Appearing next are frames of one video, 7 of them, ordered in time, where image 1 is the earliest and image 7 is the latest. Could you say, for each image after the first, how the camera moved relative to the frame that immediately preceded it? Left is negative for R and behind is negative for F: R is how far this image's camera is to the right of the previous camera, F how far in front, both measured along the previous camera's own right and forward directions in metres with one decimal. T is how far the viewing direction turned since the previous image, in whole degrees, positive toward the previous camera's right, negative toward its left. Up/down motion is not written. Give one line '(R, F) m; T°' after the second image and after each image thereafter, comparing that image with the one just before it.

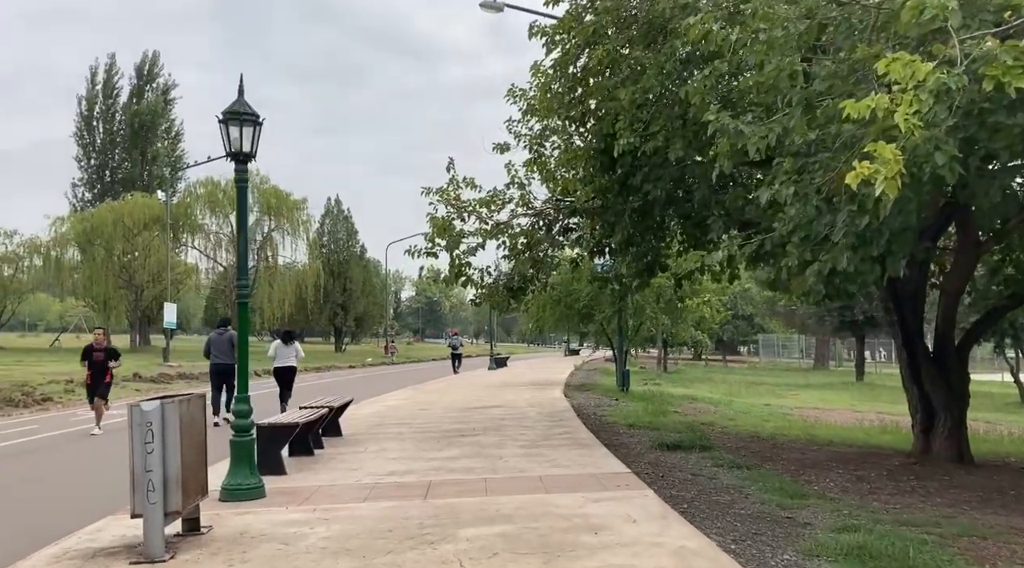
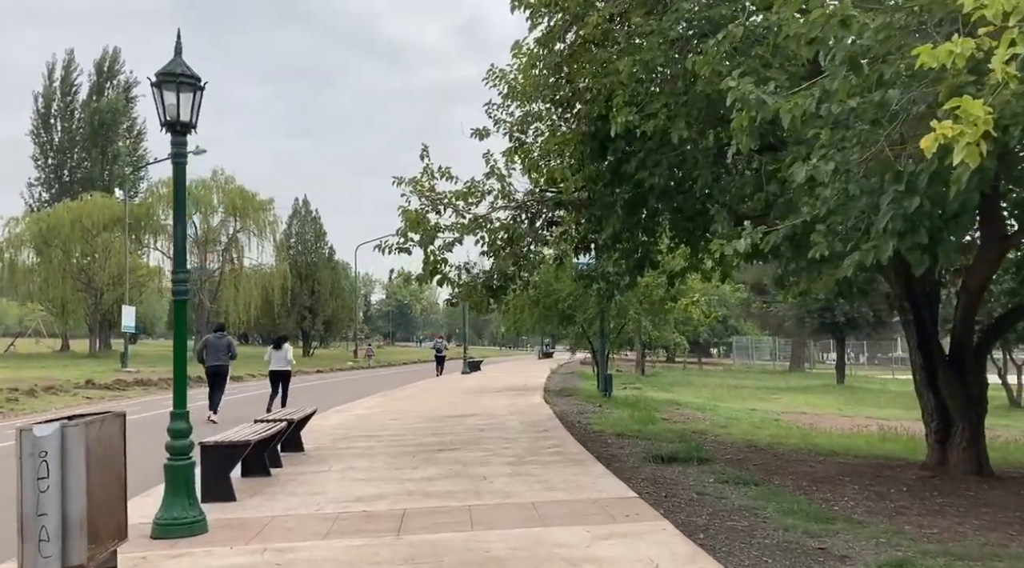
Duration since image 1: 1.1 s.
(-0.1, +1.1) m; +2°
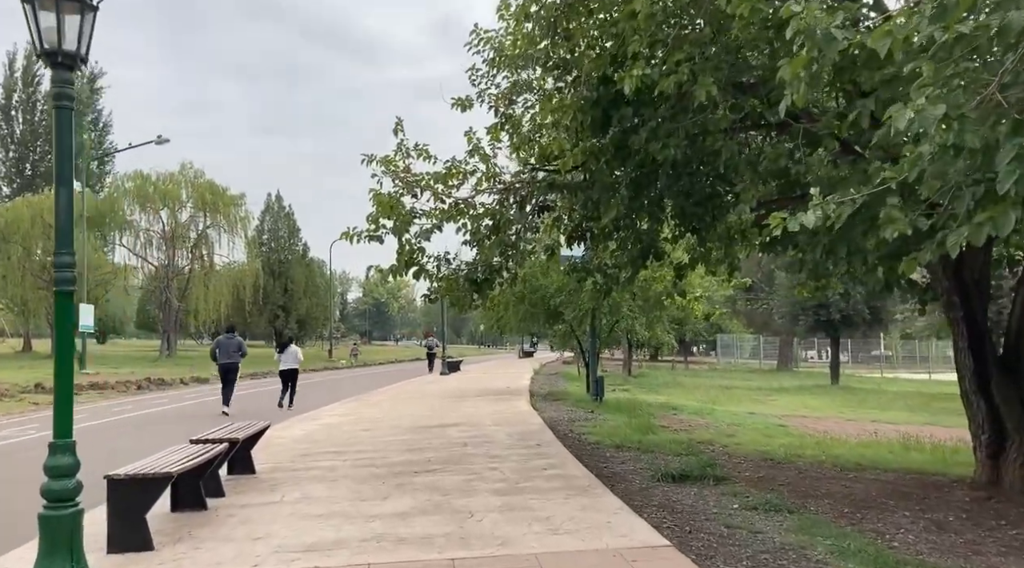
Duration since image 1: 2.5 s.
(-0.1, +1.6) m; +1°
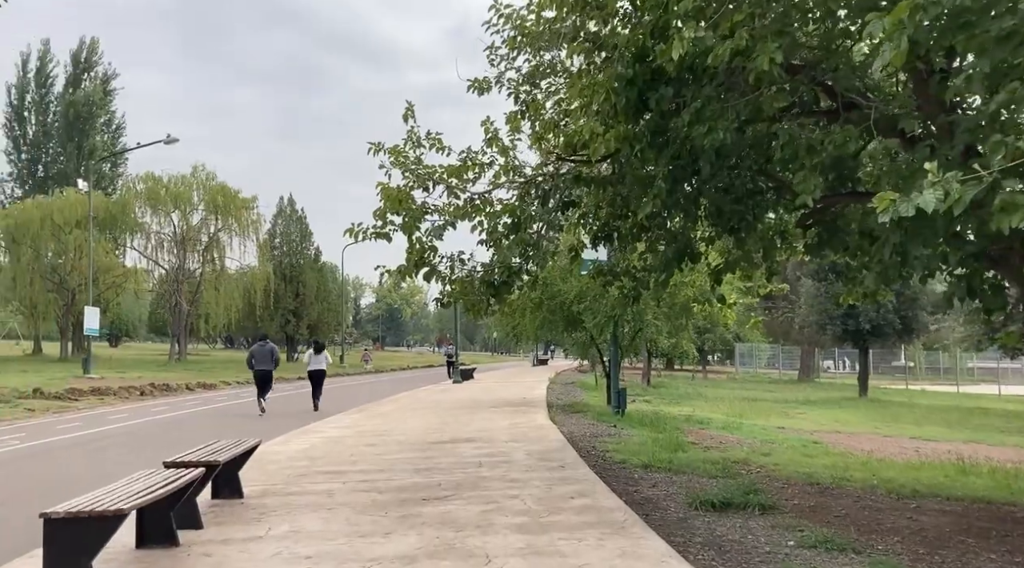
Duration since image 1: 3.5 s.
(-0.1, +1.1) m; -1°
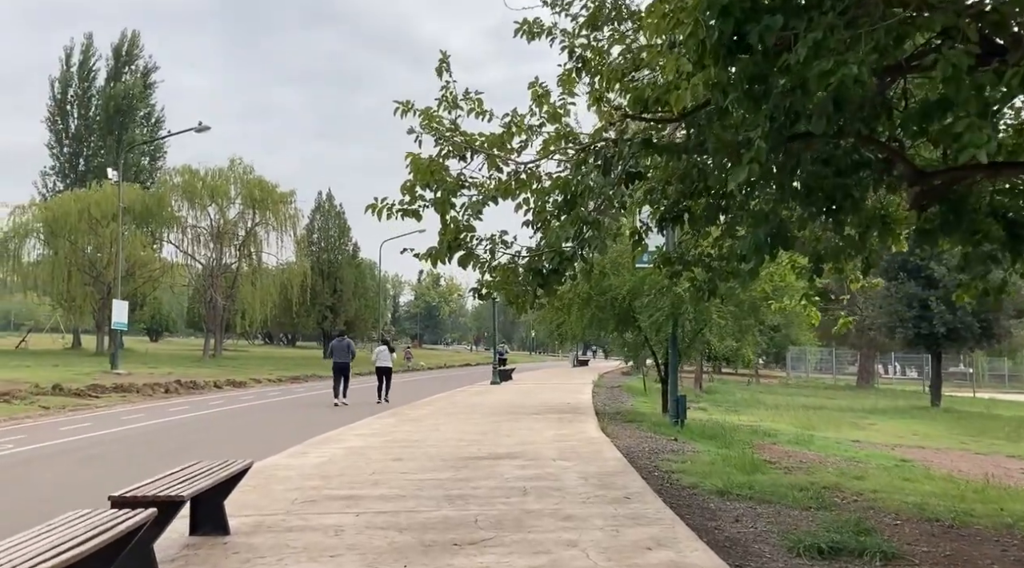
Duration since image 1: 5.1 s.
(-0.1, +1.7) m; -2°
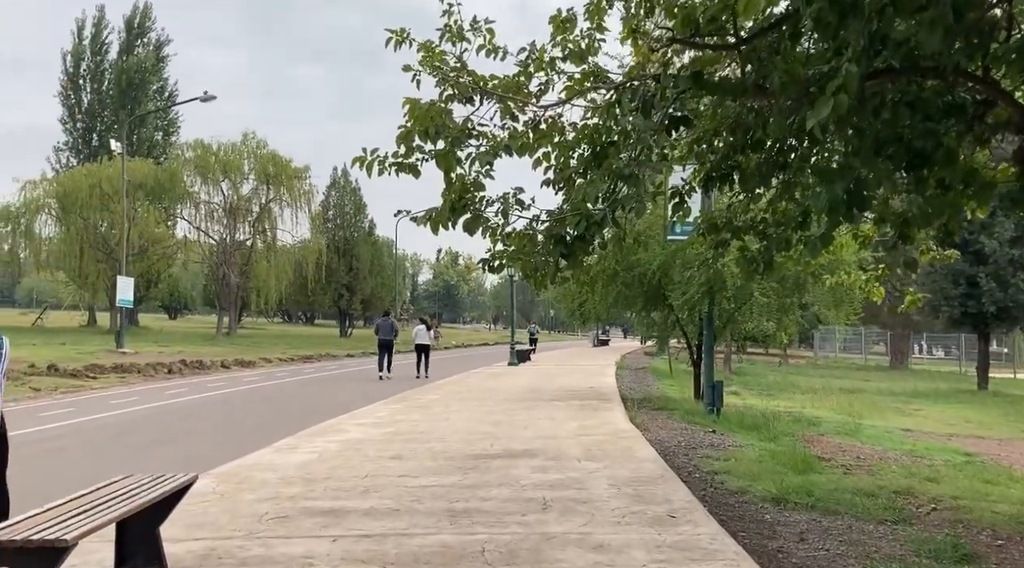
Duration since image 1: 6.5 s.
(0.0, +1.5) m; -1°
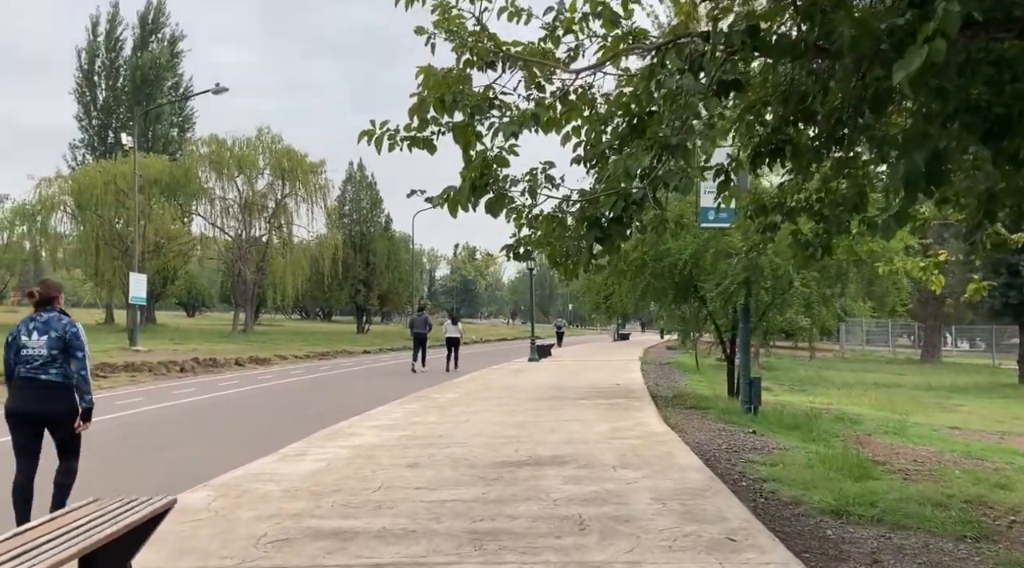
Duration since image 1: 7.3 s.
(-0.1, +0.8) m; -1°
